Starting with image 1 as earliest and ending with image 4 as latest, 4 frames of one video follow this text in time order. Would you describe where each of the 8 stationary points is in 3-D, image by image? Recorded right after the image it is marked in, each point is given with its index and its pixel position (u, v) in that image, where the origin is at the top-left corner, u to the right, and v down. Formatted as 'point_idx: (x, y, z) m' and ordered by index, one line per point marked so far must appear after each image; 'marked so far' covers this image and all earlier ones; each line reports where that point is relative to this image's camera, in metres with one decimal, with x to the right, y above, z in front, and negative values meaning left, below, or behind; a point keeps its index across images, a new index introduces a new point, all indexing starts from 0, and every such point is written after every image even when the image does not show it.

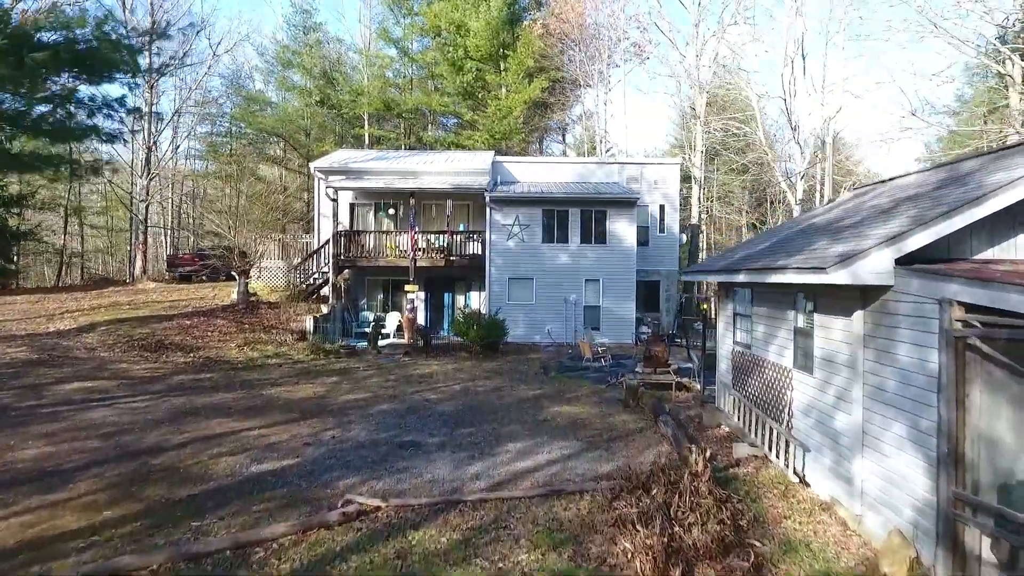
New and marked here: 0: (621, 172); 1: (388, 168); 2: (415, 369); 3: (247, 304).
0: (+3.2, +3.4, +18.9) m
1: (-3.3, +3.2, +17.0) m
2: (-1.8, -1.5, +11.7) m
3: (-6.3, -0.4, +15.0) m
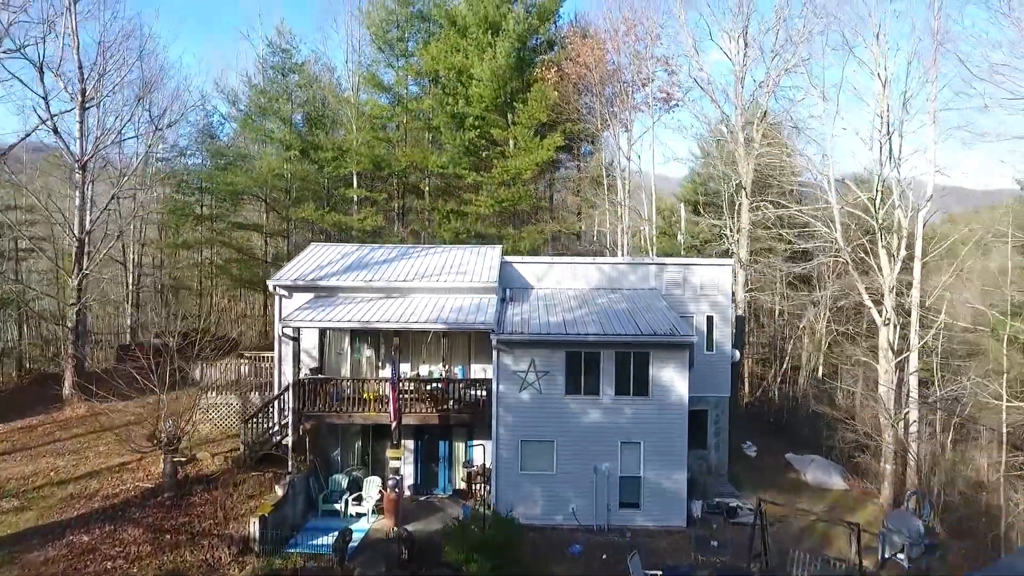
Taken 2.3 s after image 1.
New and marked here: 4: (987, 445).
0: (+3.5, +0.3, +15.3) m
1: (-3.0, 0.0, +13.4) m
2: (-1.5, -4.6, +8.1) m
3: (-6.0, -3.5, +11.4) m
4: (+12.2, -4.1, +16.4) m
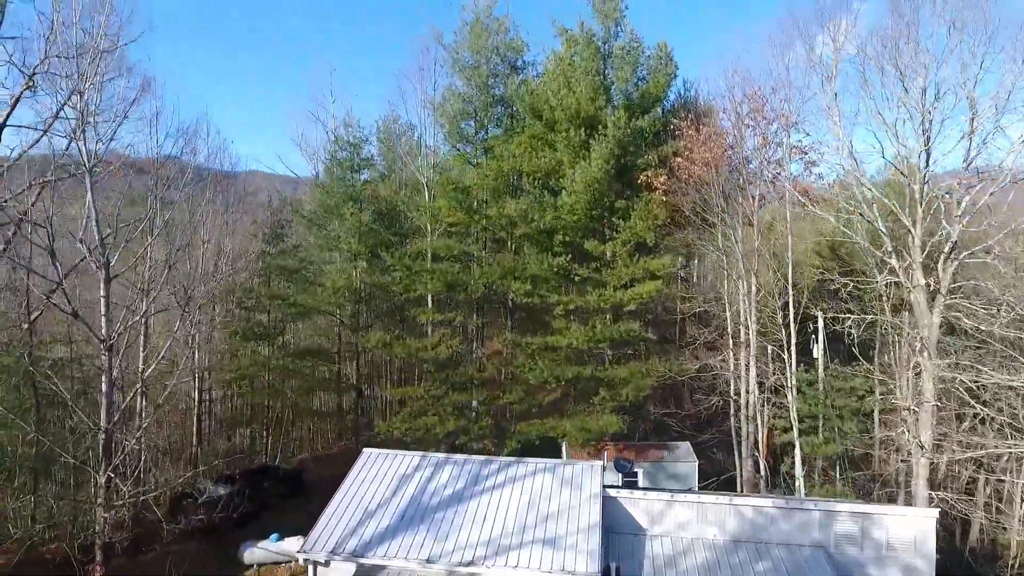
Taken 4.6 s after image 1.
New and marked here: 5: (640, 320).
0: (+5.4, -4.1, +10.9) m
1: (-1.4, -4.4, +10.0) m
2: (-0.6, -9.0, +4.5) m
3: (-4.6, -7.9, +8.5) m
4: (+14.2, -8.4, +10.8) m
5: (+3.8, -0.9, +18.9) m
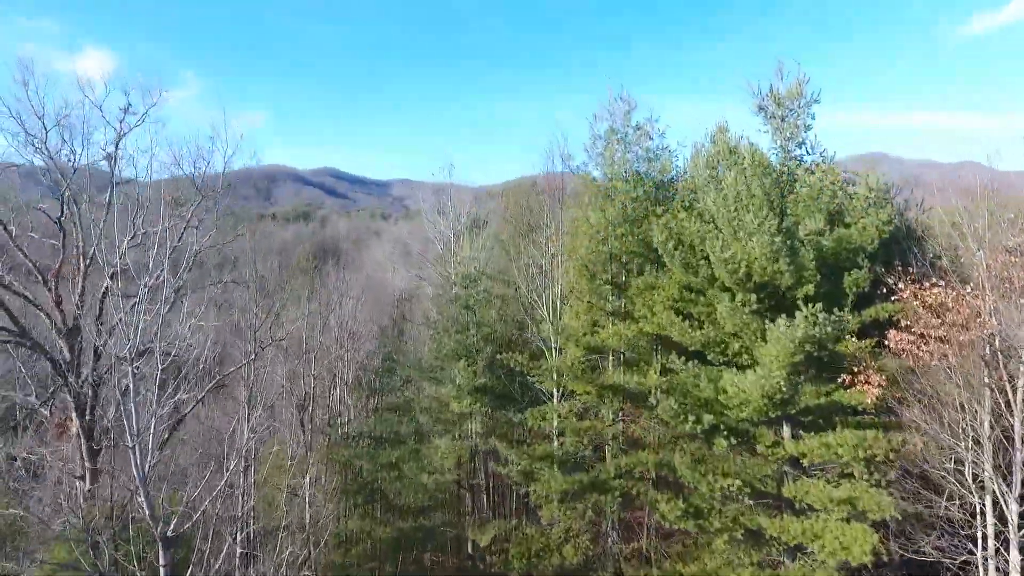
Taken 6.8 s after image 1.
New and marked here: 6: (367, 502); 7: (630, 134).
0: (+6.9, -9.1, +5.7) m
1: (+0.1, -9.4, +6.2) m
2: (-0.3, -14.1, +0.7) m
3: (-3.3, -13.0, +5.4) m
4: (+15.5, -13.4, +3.7) m
5: (+7.1, -5.9, +13.8) m
6: (-4.6, -6.6, +19.7) m
7: (+3.2, +4.2, +17.4) m
